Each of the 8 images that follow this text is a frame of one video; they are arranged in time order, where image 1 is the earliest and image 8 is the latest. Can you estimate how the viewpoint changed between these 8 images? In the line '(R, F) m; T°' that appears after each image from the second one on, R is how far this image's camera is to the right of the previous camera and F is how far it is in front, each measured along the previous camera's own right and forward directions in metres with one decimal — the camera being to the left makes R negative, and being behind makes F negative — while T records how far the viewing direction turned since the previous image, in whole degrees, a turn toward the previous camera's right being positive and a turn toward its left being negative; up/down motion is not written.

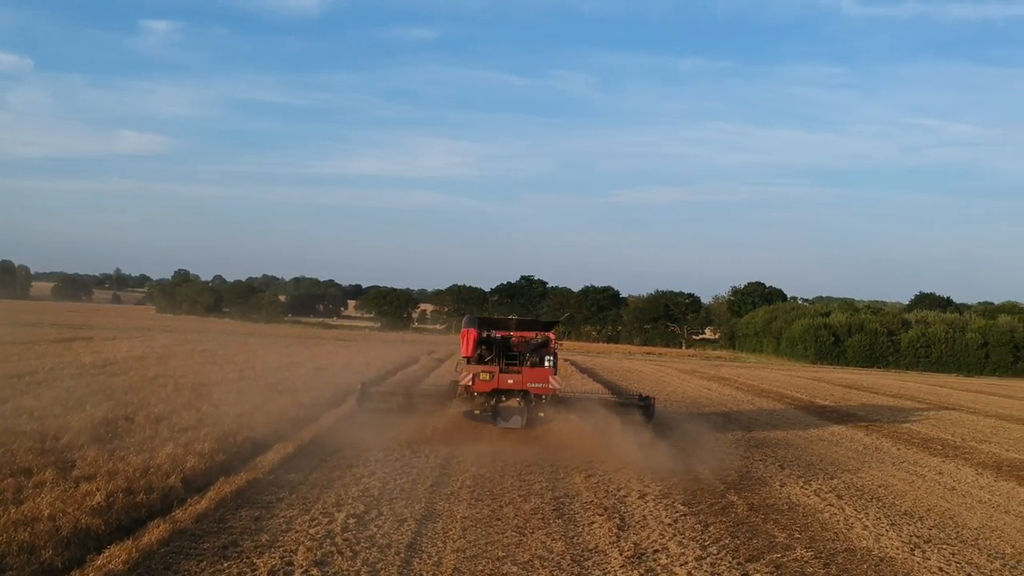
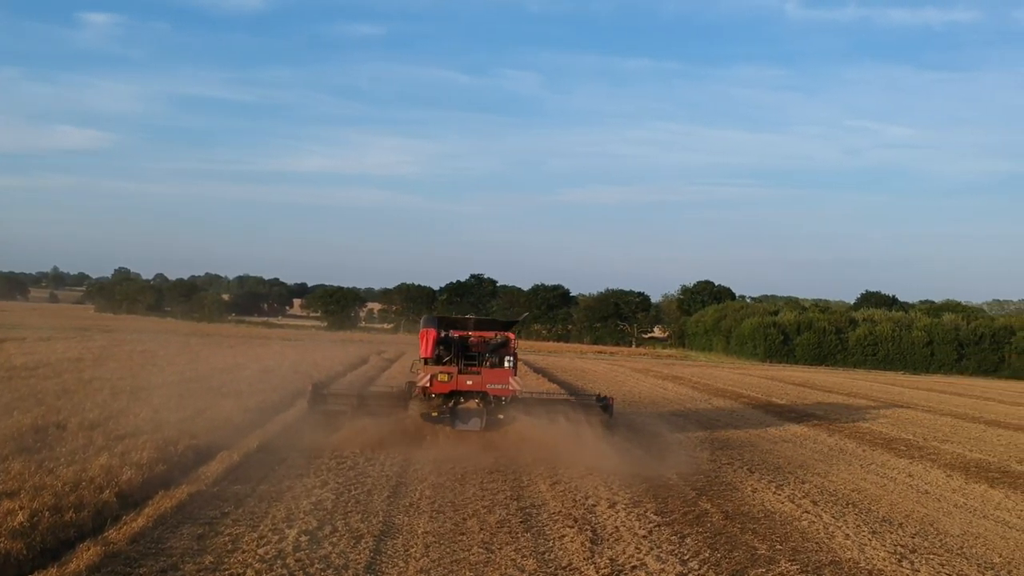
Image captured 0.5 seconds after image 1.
(-0.2, +0.6) m; +3°
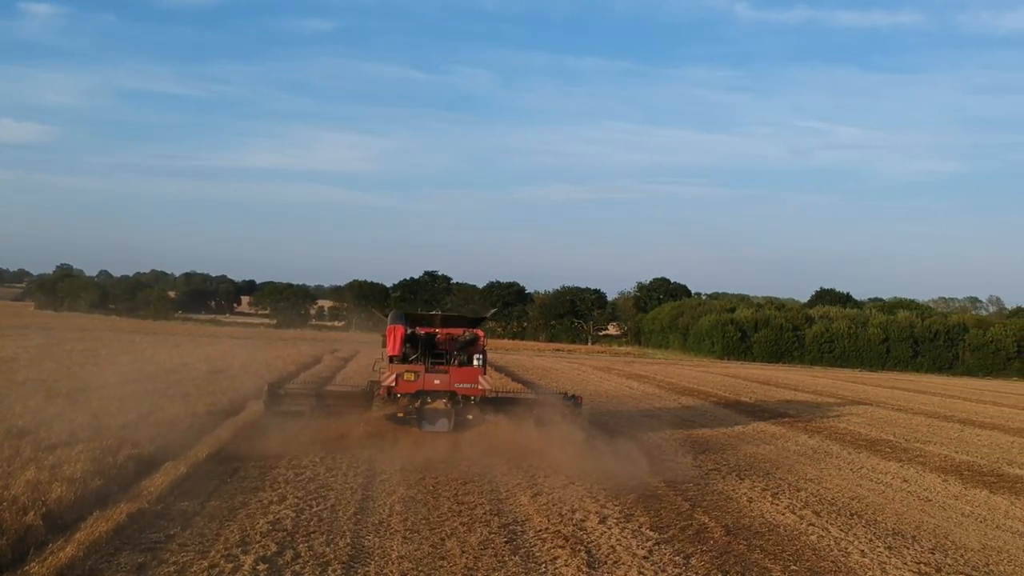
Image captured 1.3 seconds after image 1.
(-0.3, +1.0) m; +3°
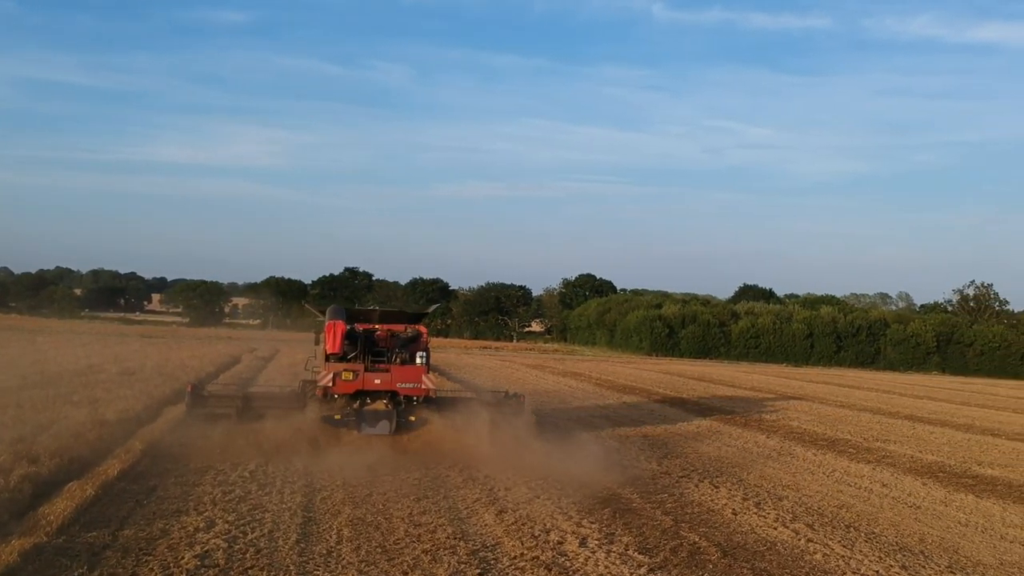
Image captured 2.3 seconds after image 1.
(-0.5, +1.3) m; +5°
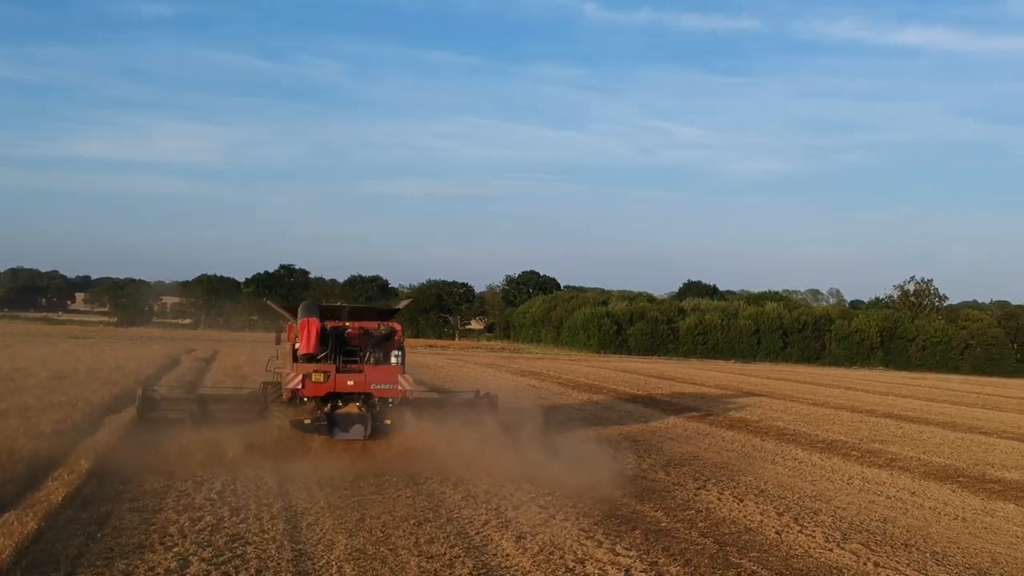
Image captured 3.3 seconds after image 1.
(-0.8, +1.3) m; +4°
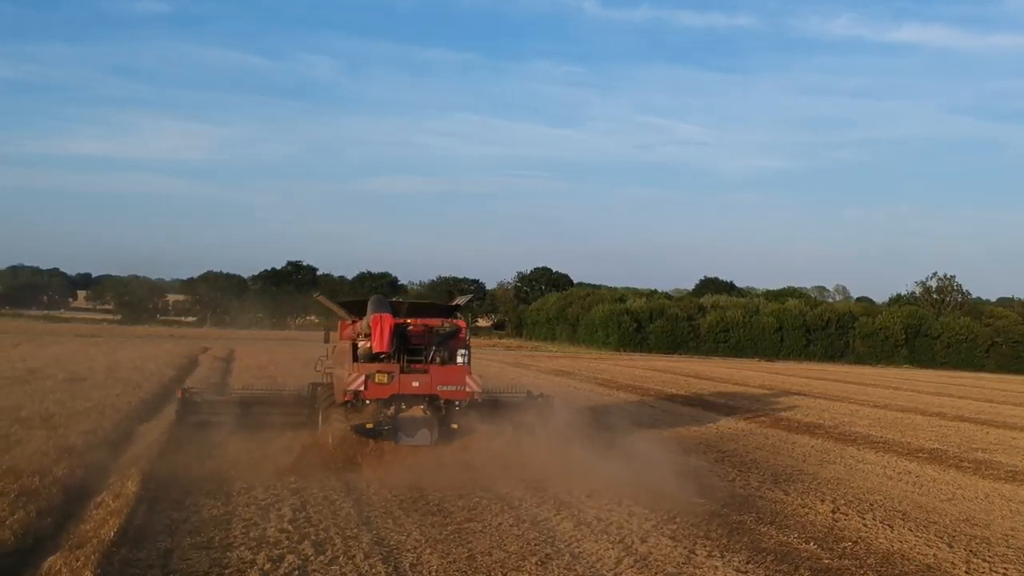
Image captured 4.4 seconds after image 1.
(-1.2, +1.5) m; 0°
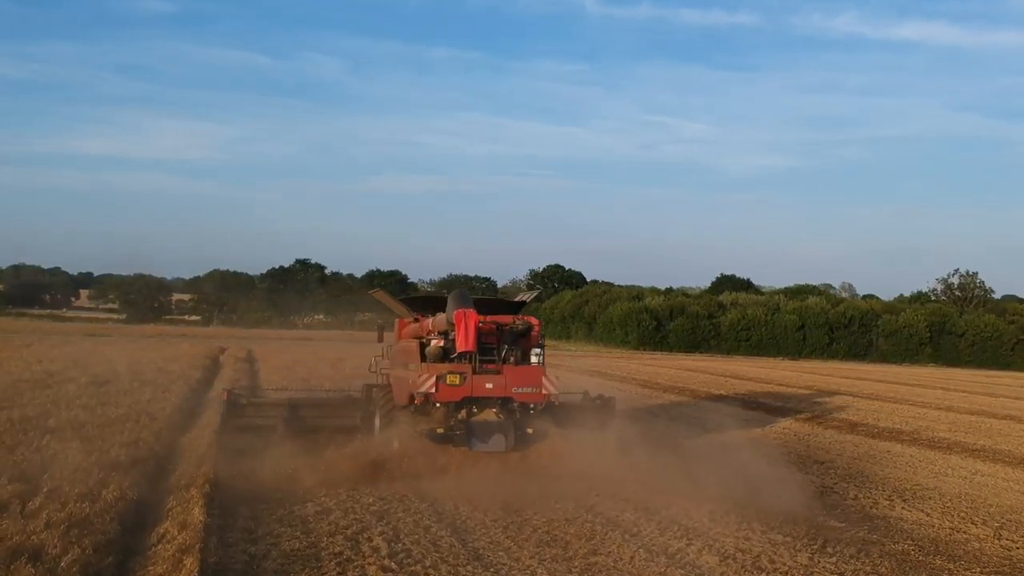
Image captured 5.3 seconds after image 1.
(-1.1, +1.3) m; 0°
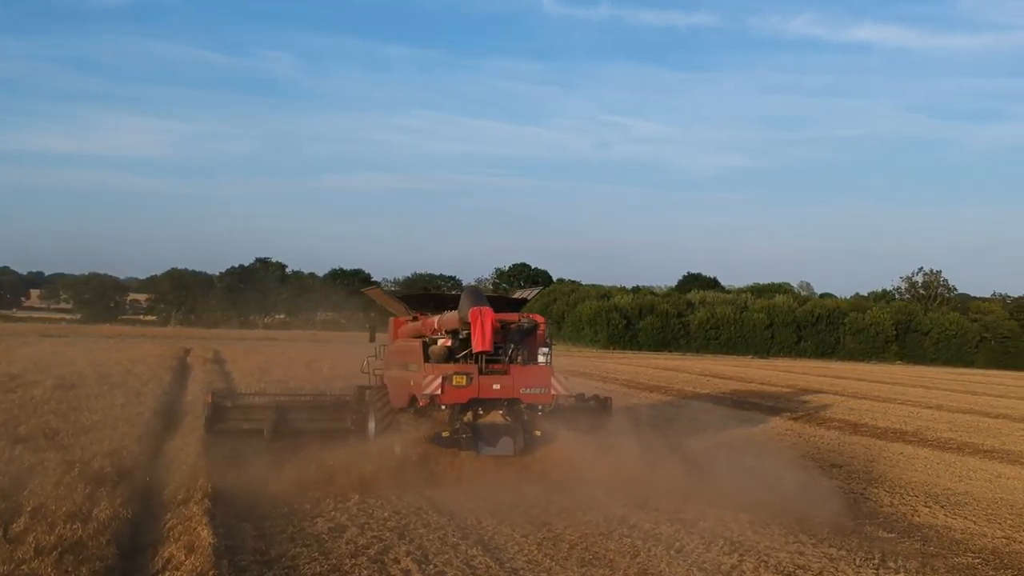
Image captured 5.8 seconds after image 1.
(-0.7, +0.7) m; +3°
